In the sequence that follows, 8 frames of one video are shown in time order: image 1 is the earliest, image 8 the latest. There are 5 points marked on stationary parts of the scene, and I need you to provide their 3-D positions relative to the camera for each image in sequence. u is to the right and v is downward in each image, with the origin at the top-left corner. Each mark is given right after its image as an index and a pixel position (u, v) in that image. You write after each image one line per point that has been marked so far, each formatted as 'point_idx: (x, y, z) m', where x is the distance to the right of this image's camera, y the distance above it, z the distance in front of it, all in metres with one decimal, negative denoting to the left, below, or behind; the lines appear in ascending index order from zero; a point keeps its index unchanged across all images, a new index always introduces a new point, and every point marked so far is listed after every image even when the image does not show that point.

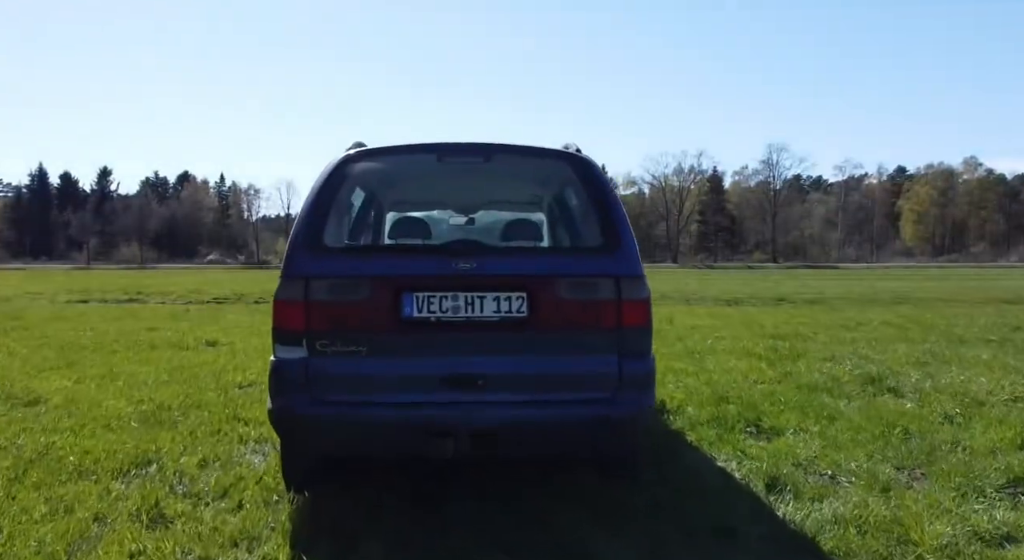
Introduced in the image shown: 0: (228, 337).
0: (-4.2, -0.8, +12.1) m
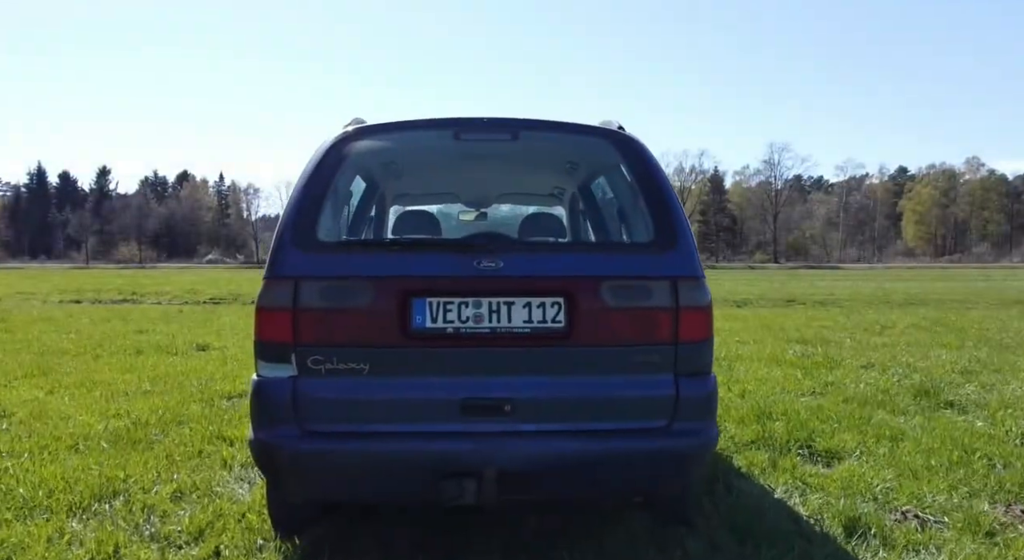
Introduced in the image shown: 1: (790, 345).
0: (-4.1, -0.8, +11.5) m
1: (+3.4, -0.8, +9.9) m
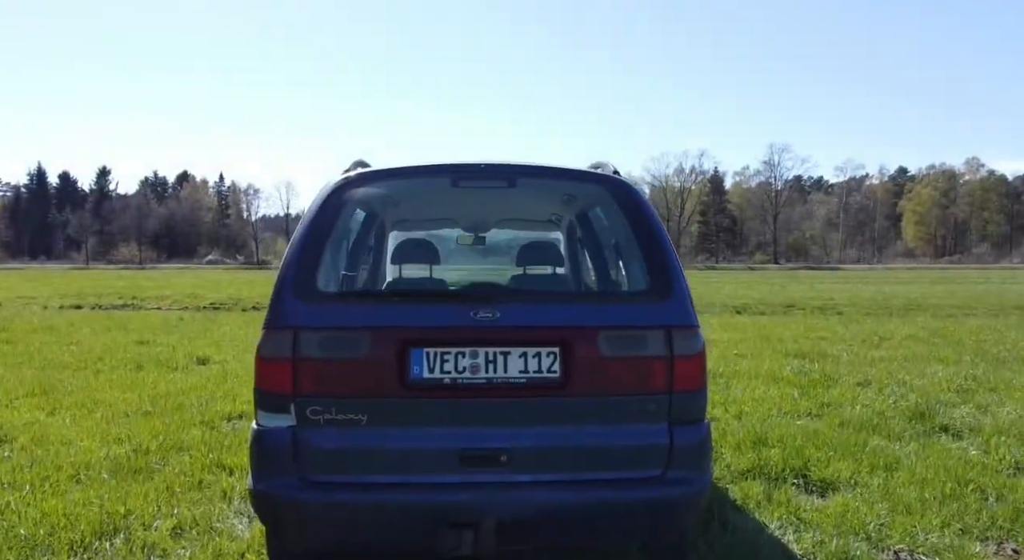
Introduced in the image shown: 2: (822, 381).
0: (-4.1, -1.0, +11.5) m
1: (+3.3, -1.0, +9.9) m
2: (+3.1, -1.0, +8.2) m
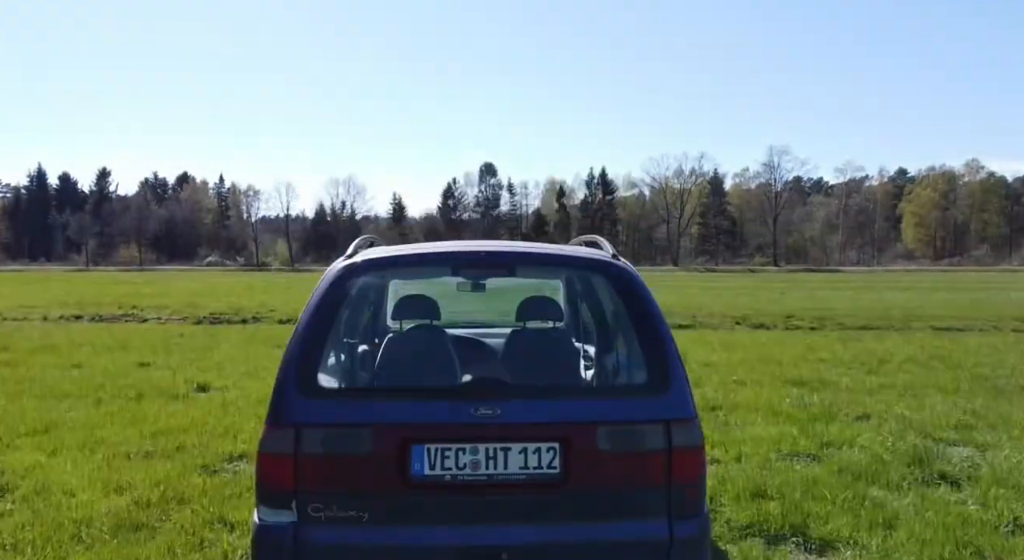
0: (-4.1, -1.4, +11.6) m
1: (+3.3, -1.3, +10.0) m
2: (+3.1, -1.4, +8.2) m
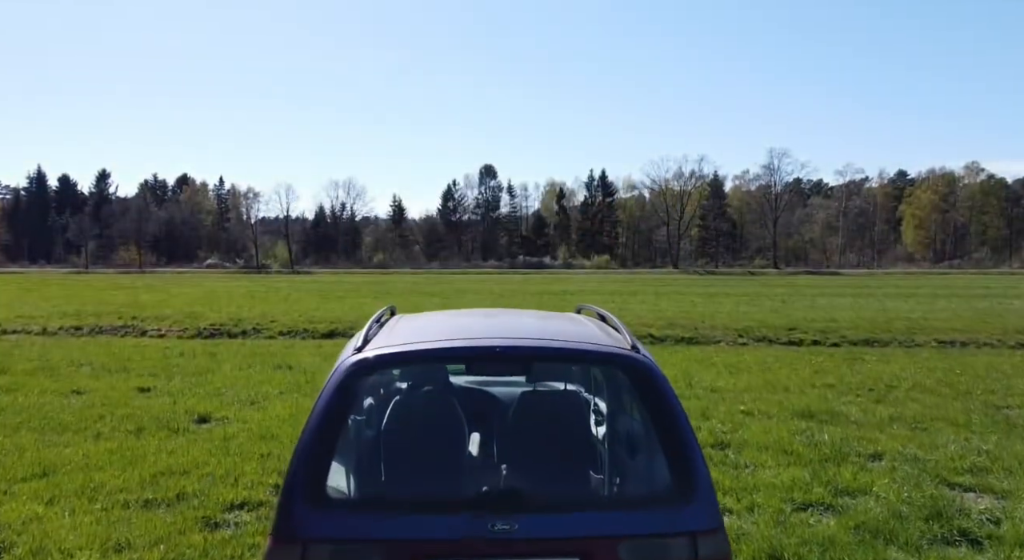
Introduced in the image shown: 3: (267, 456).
0: (-4.0, -1.7, +11.4) m
1: (+3.4, -1.7, +9.8) m
2: (+3.2, -1.7, +8.1) m
3: (-2.5, -1.8, +8.5) m
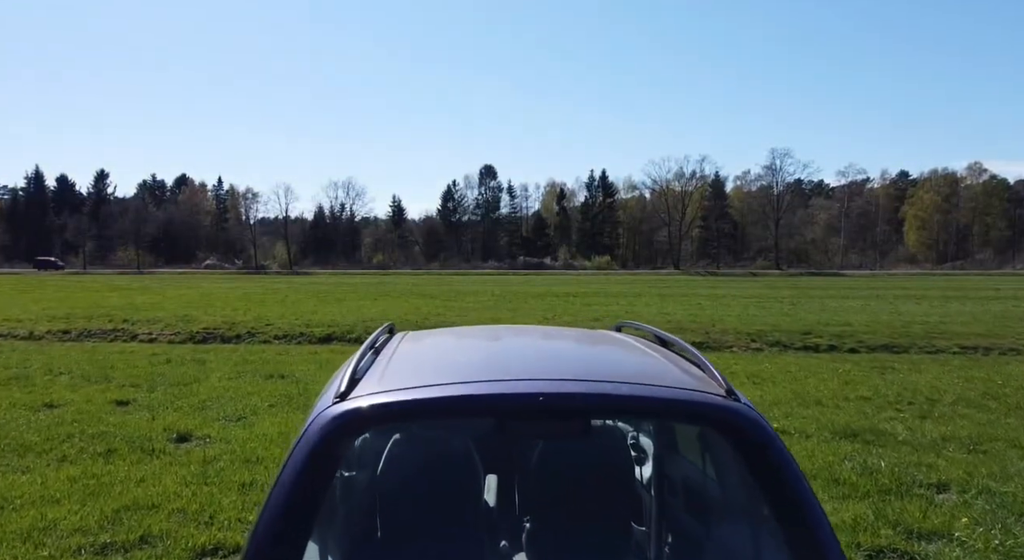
0: (-3.9, -1.8, +10.4) m
1: (+3.5, -1.8, +8.8) m
2: (+3.3, -1.8, +7.1) m
3: (-2.4, -1.9, +7.5) m
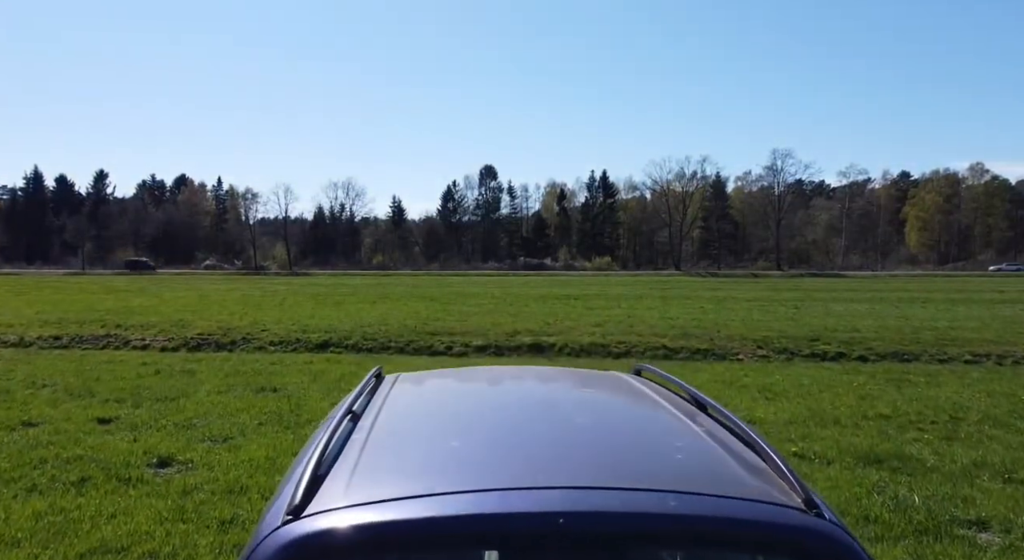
0: (-3.9, -2.0, +9.8) m
1: (+3.6, -1.9, +8.3) m
2: (+3.3, -2.0, +6.5) m
3: (-2.4, -2.0, +6.9) m
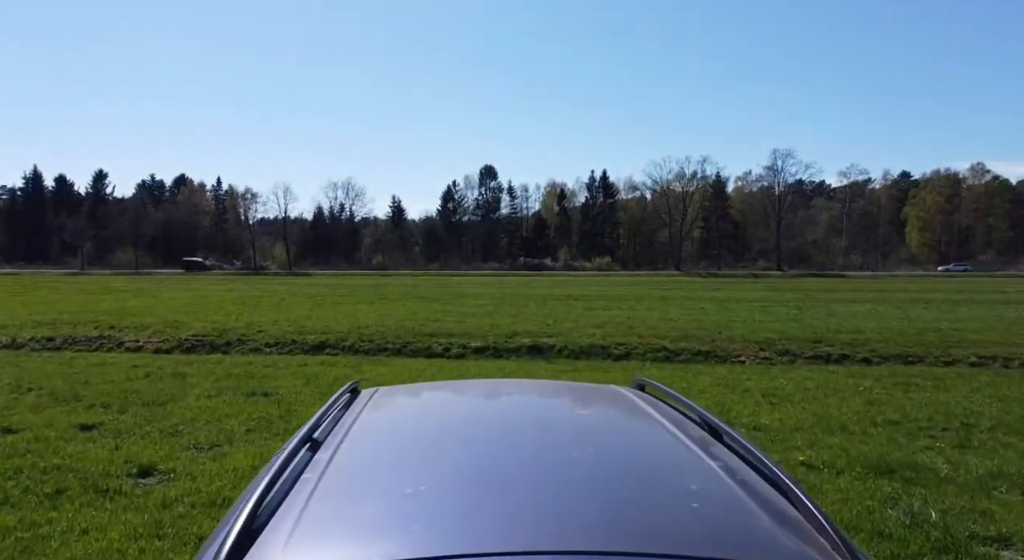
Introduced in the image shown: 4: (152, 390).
0: (-3.9, -2.0, +9.5) m
1: (+3.5, -2.0, +7.9) m
2: (+3.3, -2.0, +6.2) m
3: (-2.4, -2.1, +6.5) m
4: (-6.0, -1.9, +14.0) m
